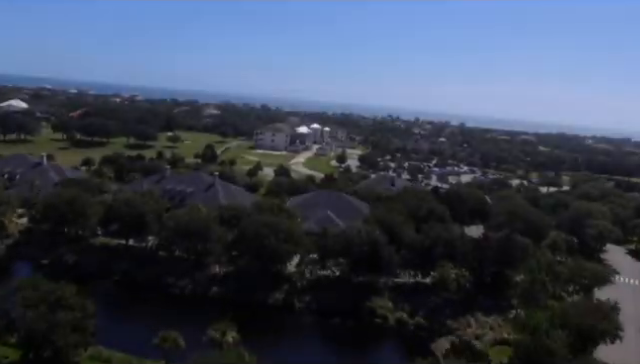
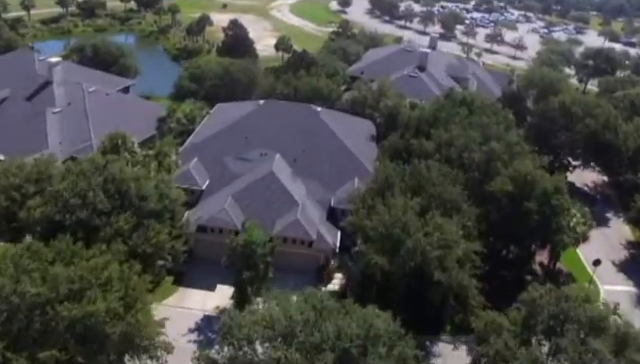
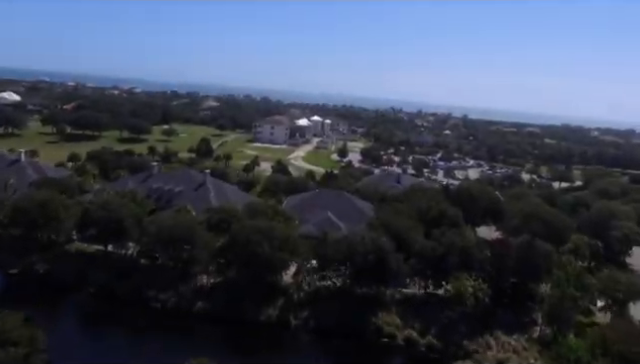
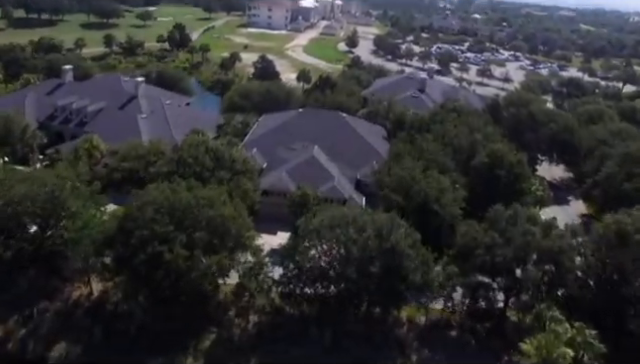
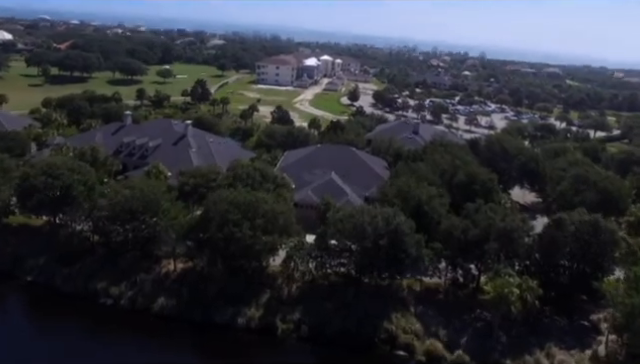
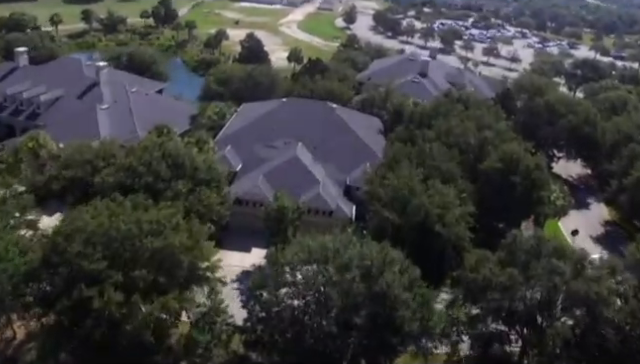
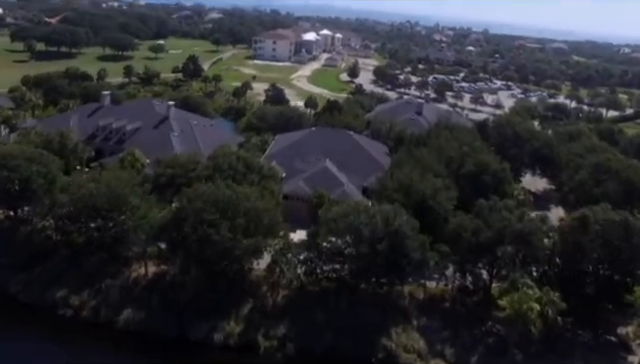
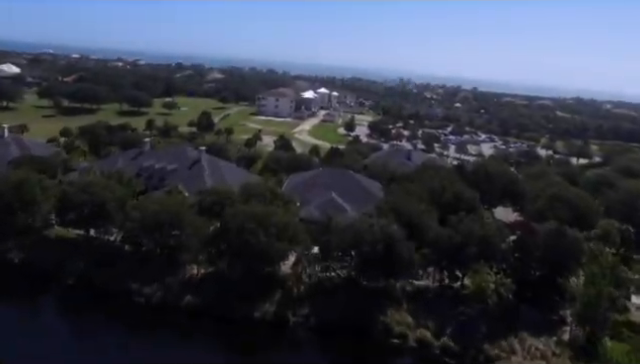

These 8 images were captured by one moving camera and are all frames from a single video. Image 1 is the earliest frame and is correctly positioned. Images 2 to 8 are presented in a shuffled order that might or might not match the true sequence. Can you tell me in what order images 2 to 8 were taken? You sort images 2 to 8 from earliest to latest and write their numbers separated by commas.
3, 8, 5, 7, 4, 6, 2
